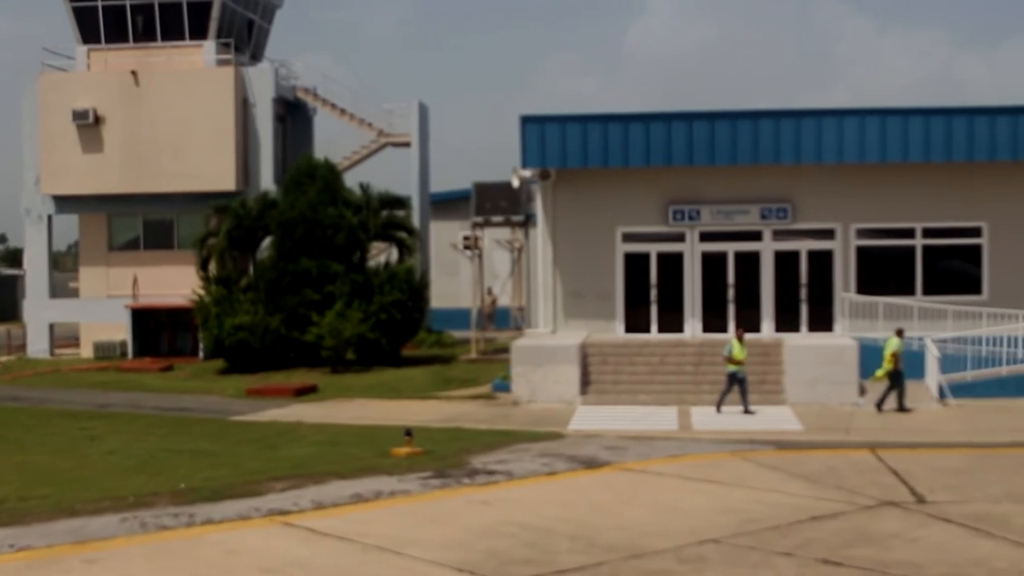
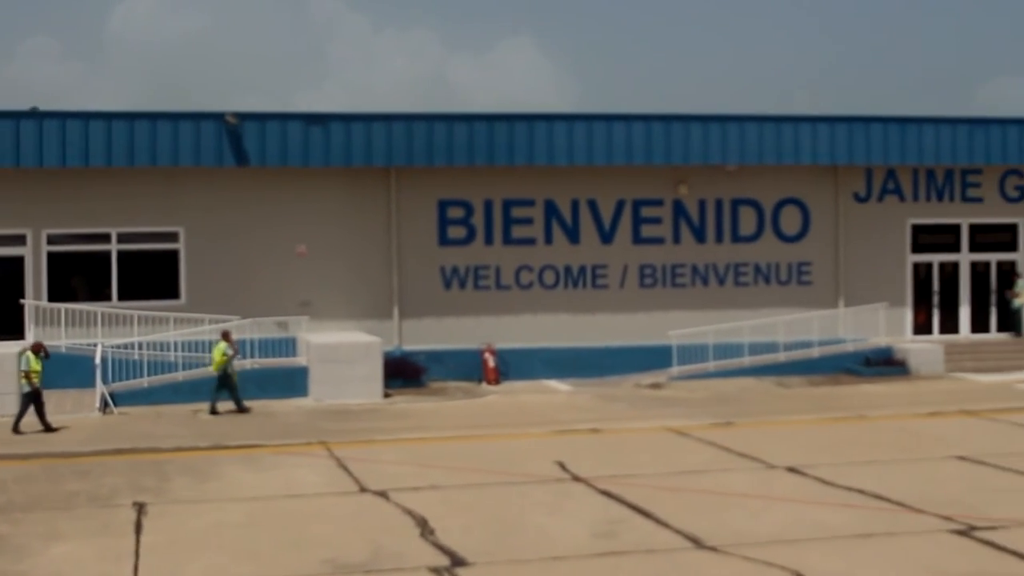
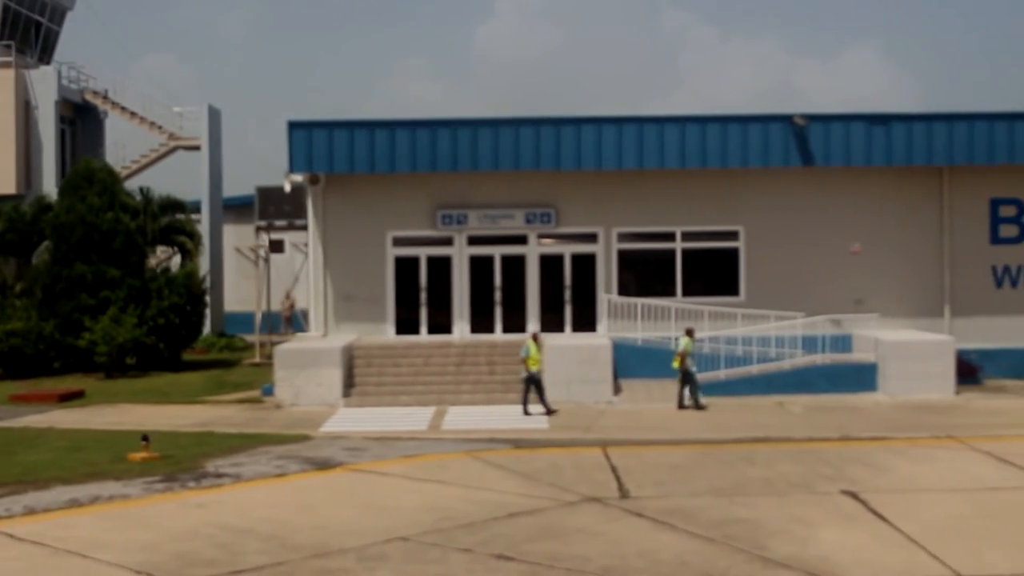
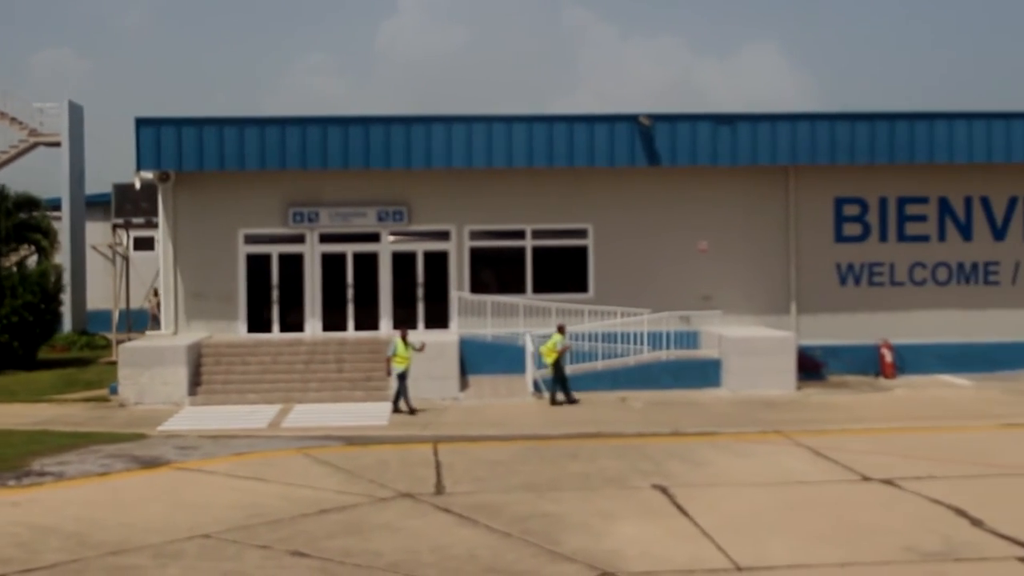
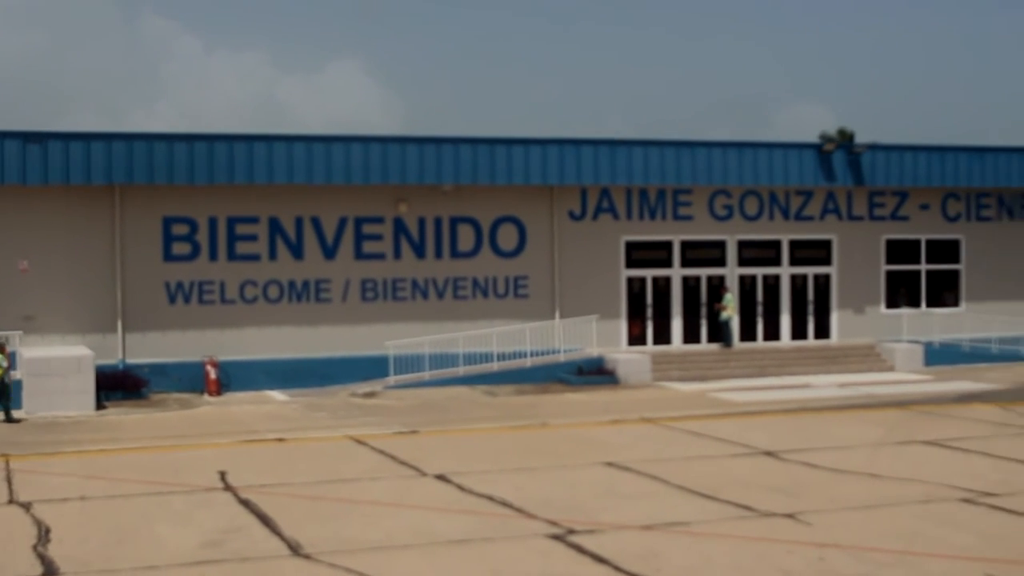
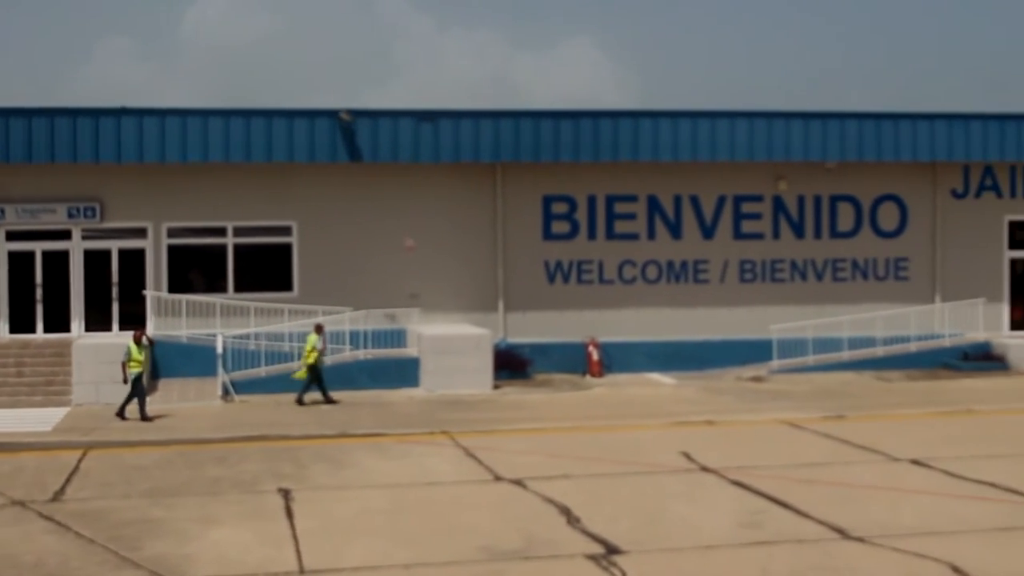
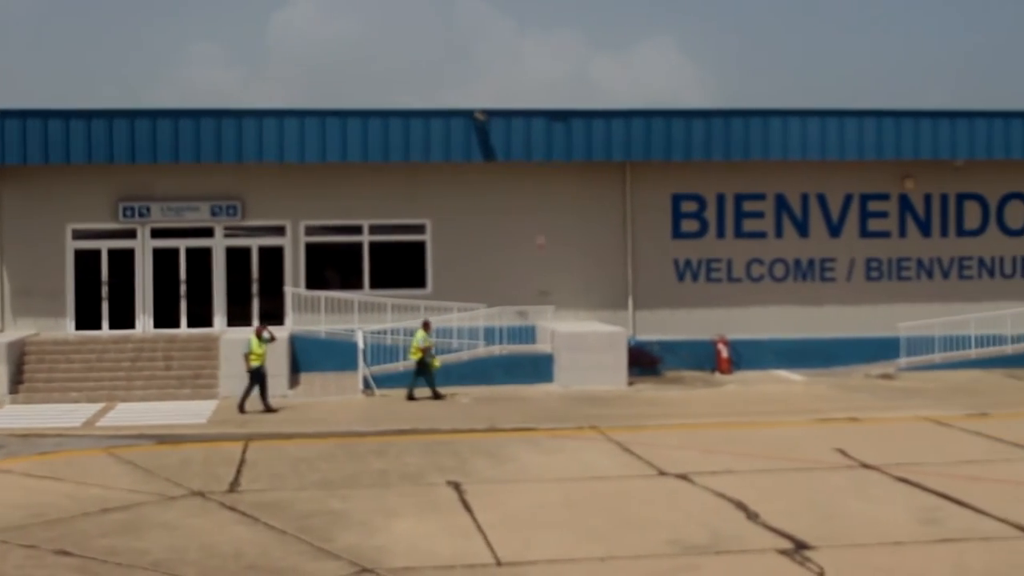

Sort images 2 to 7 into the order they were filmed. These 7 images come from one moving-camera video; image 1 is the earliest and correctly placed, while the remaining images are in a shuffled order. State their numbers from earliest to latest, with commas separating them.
3, 4, 7, 6, 2, 5
